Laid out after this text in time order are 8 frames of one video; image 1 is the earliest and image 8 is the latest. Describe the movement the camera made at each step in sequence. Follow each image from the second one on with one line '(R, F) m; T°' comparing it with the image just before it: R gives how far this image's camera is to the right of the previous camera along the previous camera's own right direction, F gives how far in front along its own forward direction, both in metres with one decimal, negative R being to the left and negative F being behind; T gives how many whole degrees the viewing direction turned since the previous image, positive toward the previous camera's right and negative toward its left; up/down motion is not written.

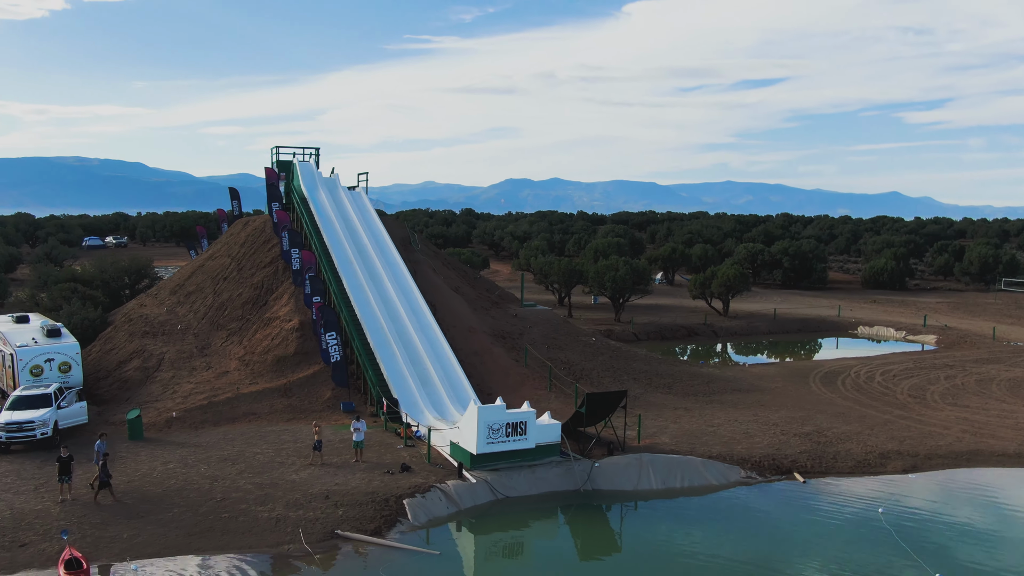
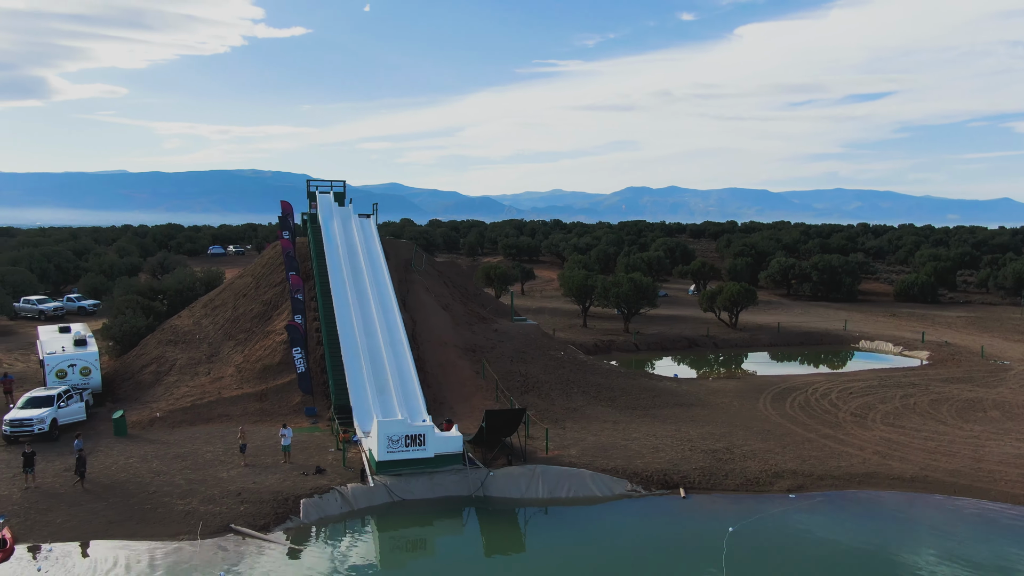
(+3.4, -1.1) m; -7°
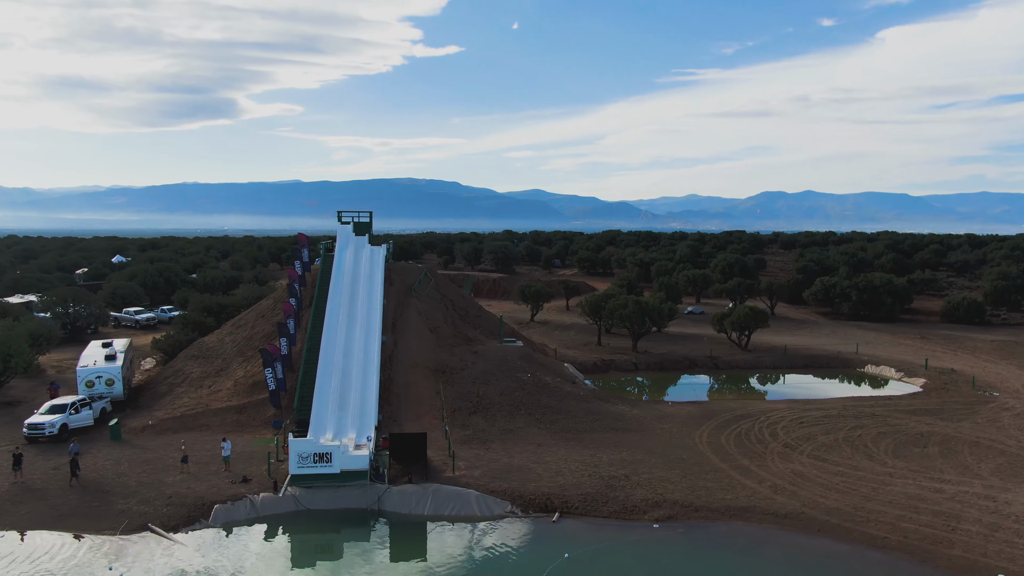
(+4.3, -1.0) m; -9°
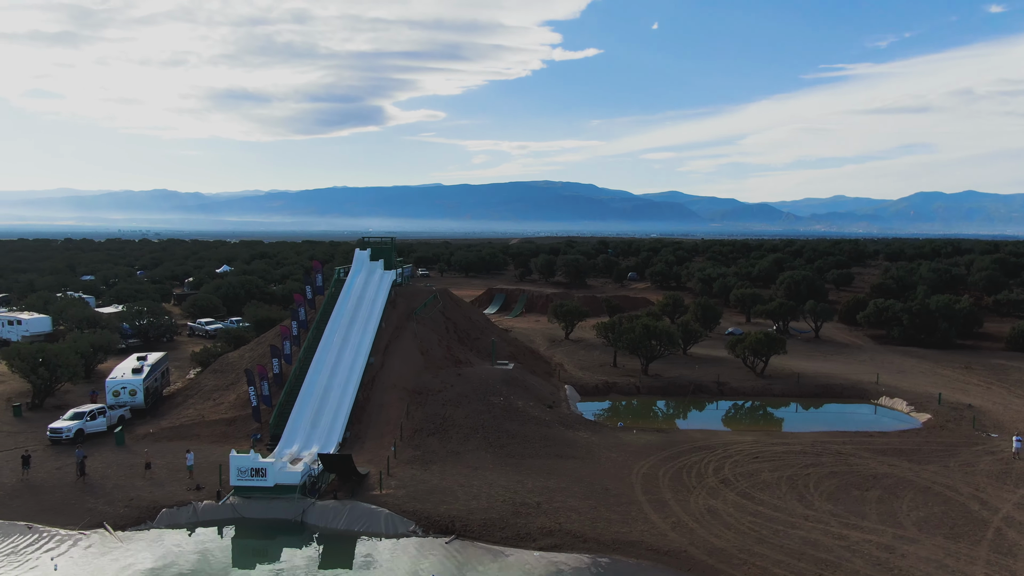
(+4.5, -0.6) m; -9°
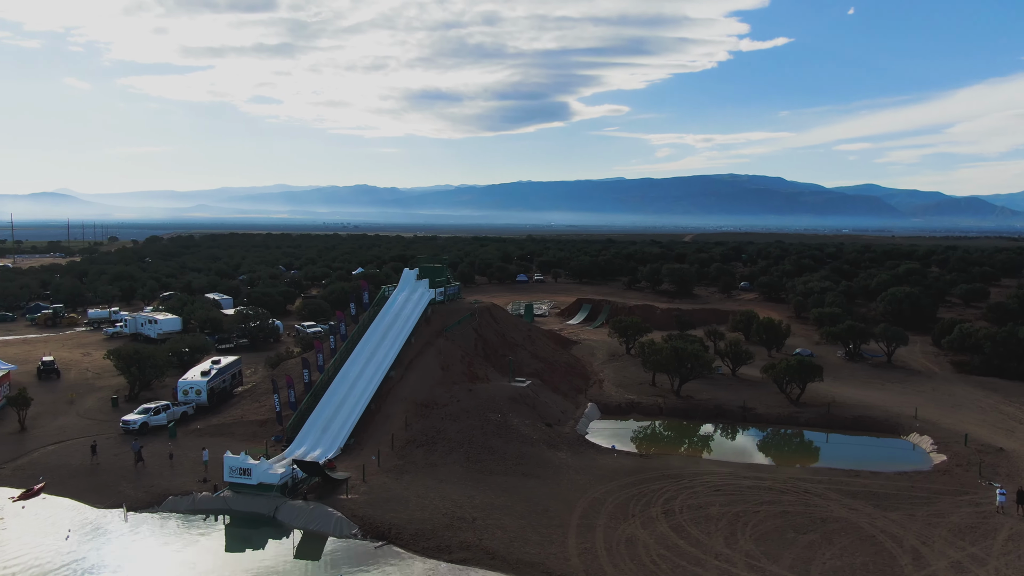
(+5.3, -0.9) m; -12°
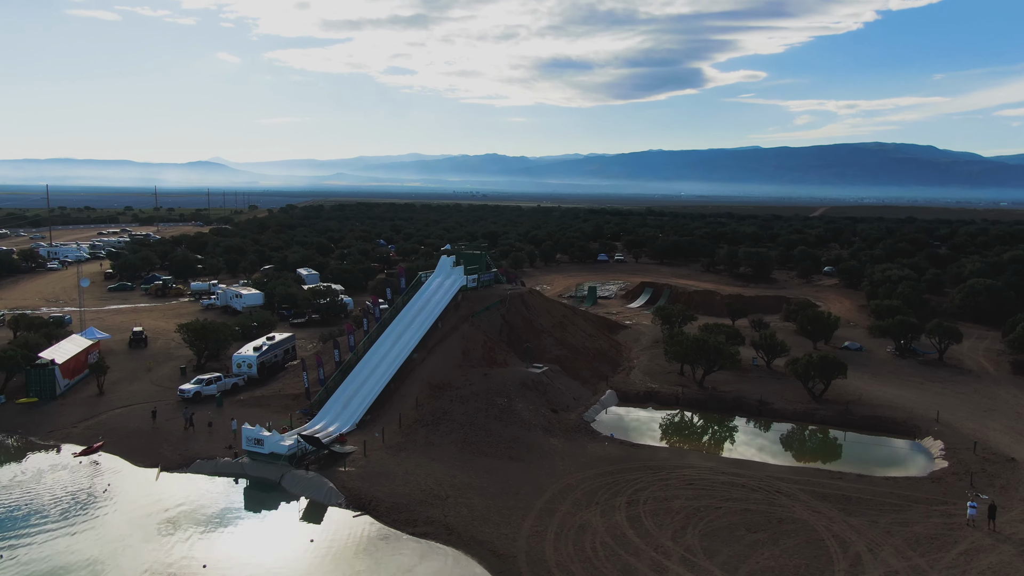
(+3.7, -0.9) m; -9°
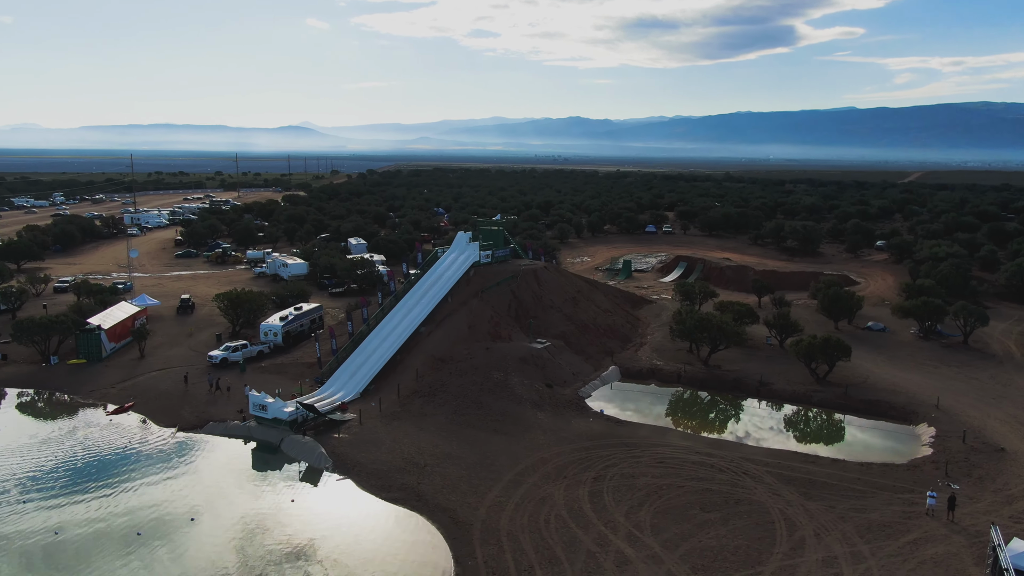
(+2.7, -0.7) m; -6°
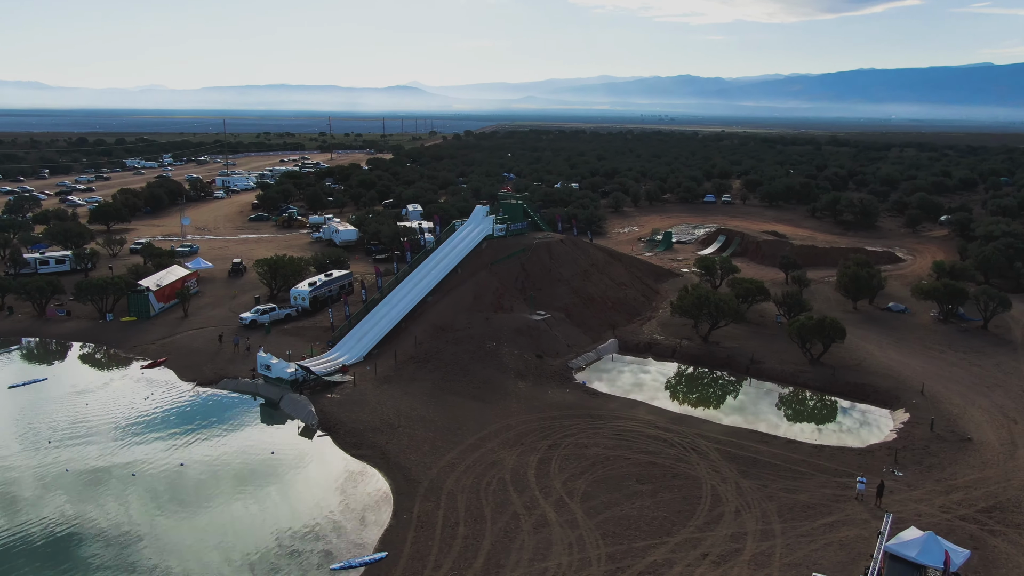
(+3.7, -1.0) m; -7°
